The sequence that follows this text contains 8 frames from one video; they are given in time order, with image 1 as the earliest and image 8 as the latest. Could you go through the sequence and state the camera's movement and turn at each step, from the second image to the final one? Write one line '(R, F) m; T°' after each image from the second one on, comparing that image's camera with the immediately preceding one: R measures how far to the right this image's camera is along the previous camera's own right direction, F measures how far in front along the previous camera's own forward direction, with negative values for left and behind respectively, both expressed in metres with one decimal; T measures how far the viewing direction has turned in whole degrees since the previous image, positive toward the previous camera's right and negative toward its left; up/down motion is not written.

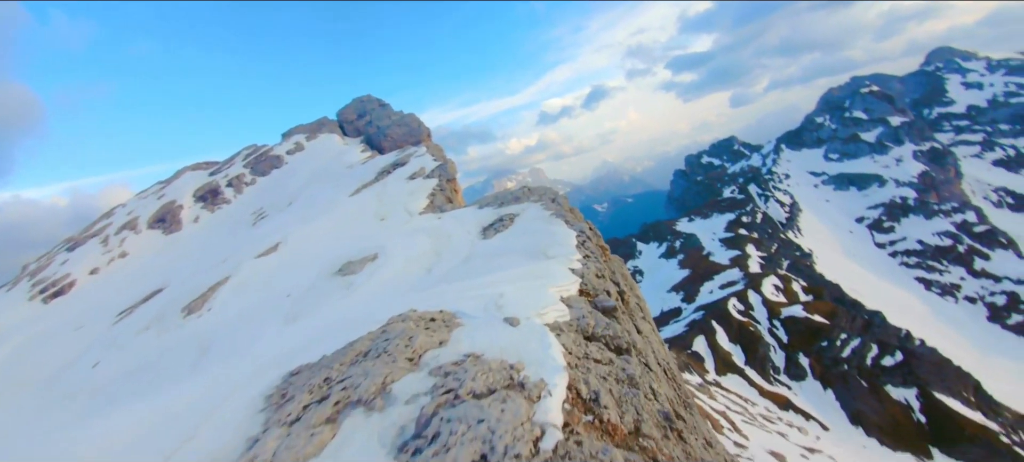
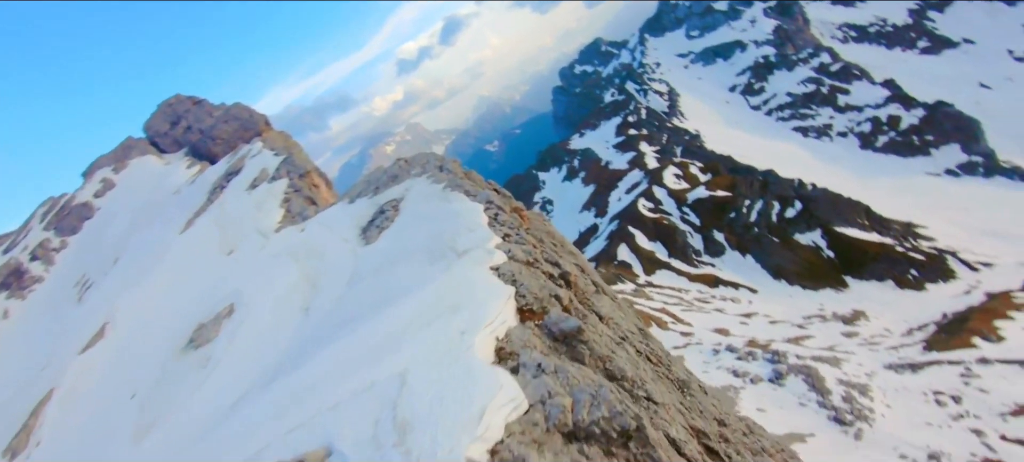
(+0.3, +2.3) m; +9°
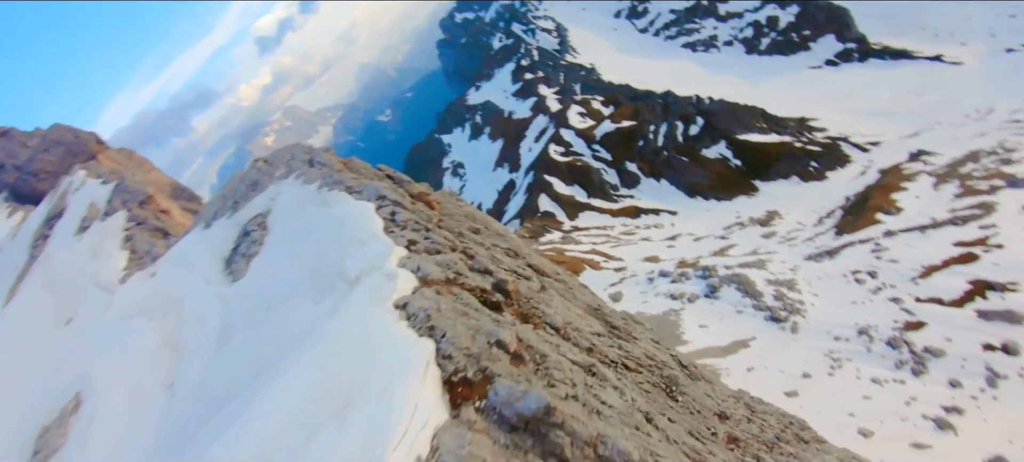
(+0.2, +1.6) m; +8°
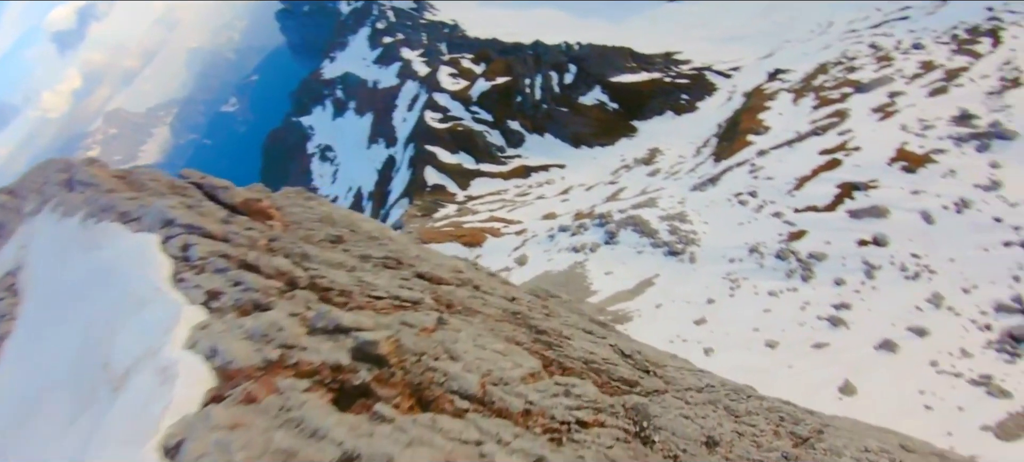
(+0.2, +1.7) m; +10°
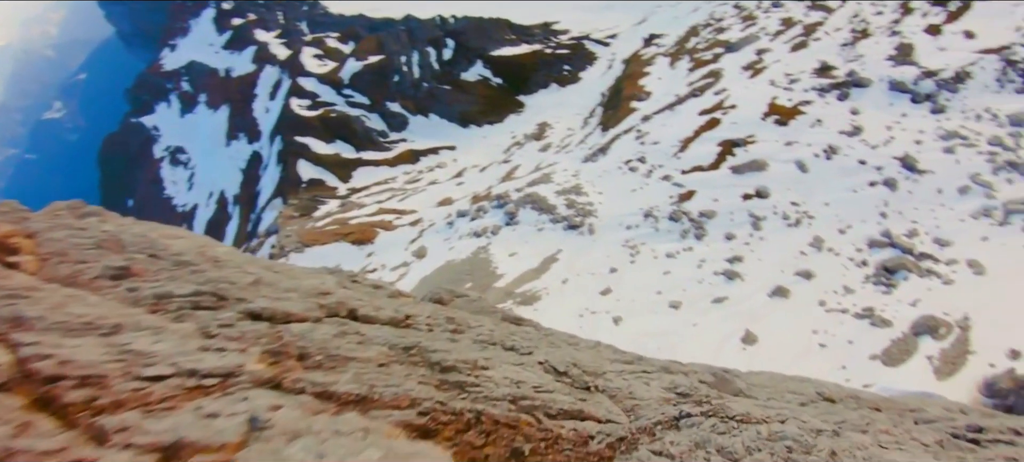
(+0.1, +1.5) m; +10°
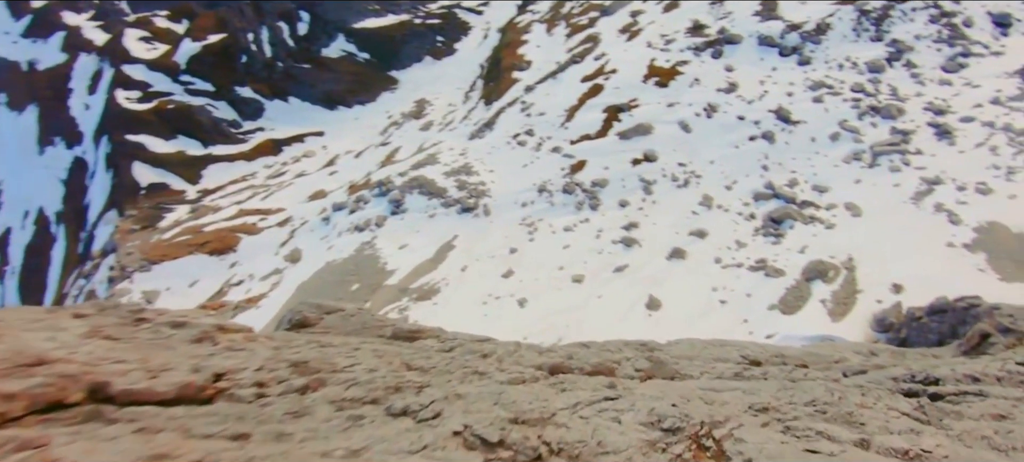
(+0.1, +1.9) m; +11°
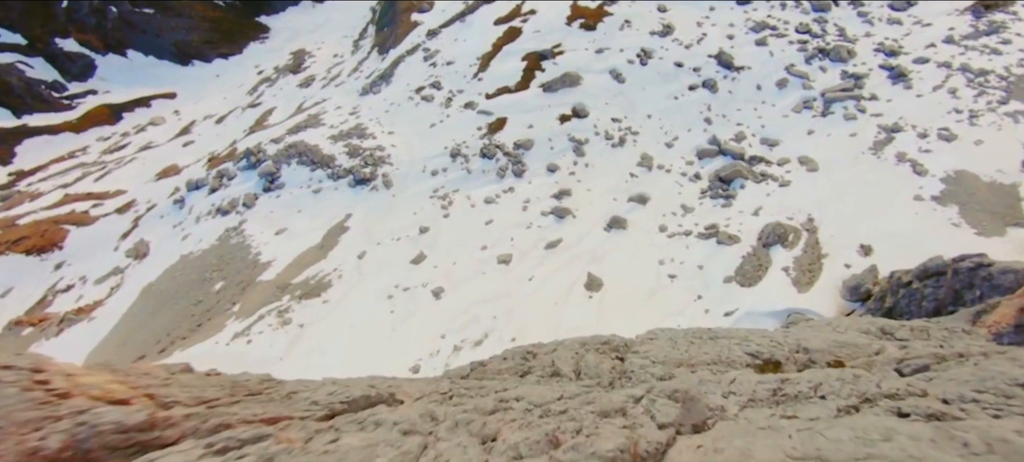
(+0.1, +3.9) m; +9°
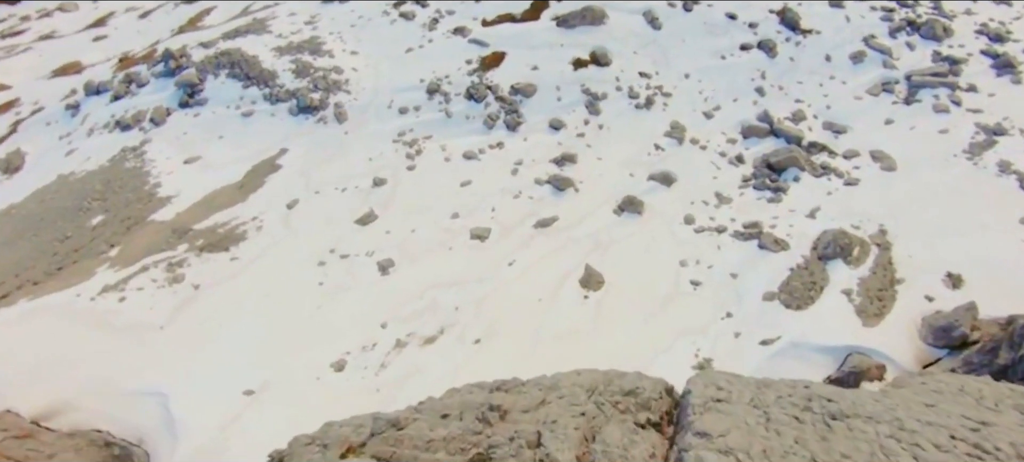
(+0.1, +4.1) m; +2°
